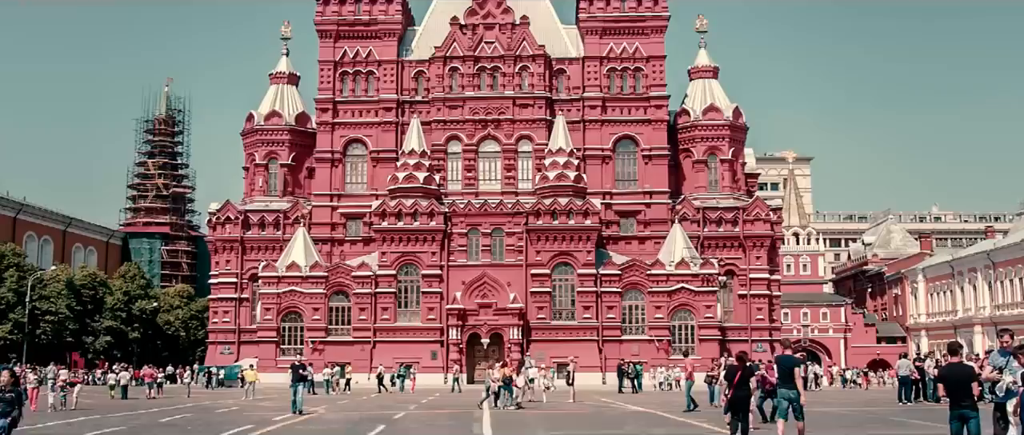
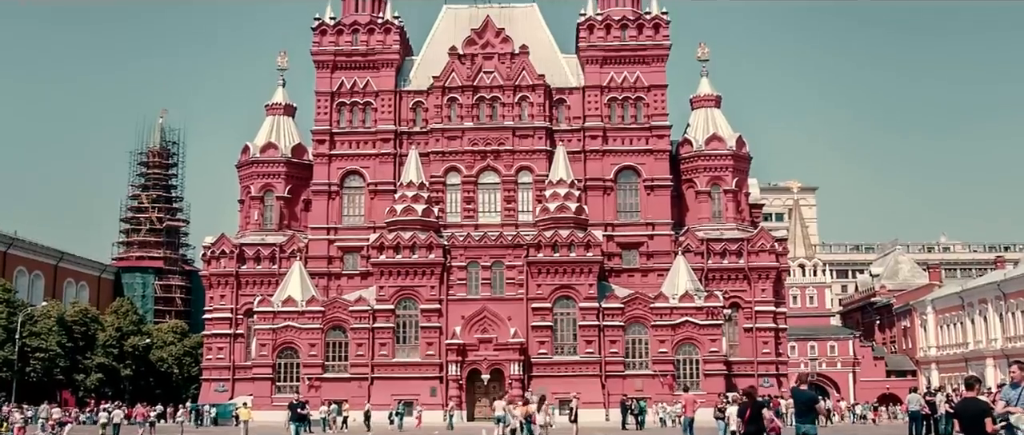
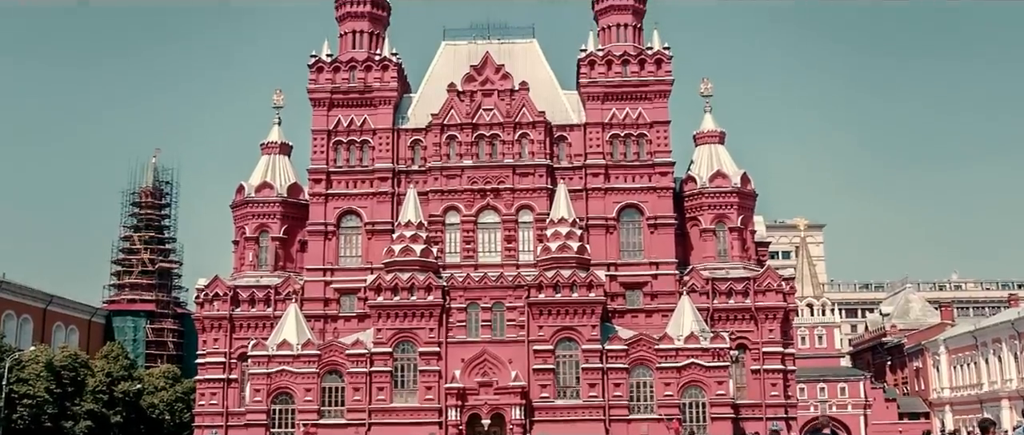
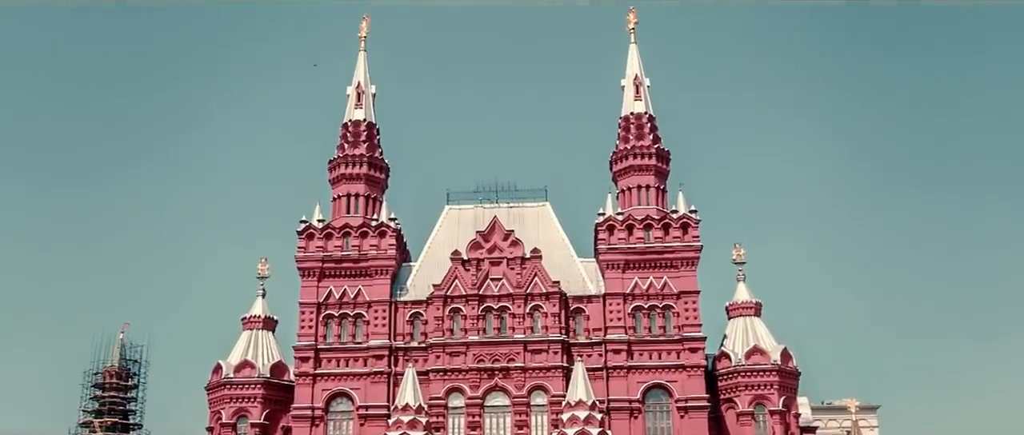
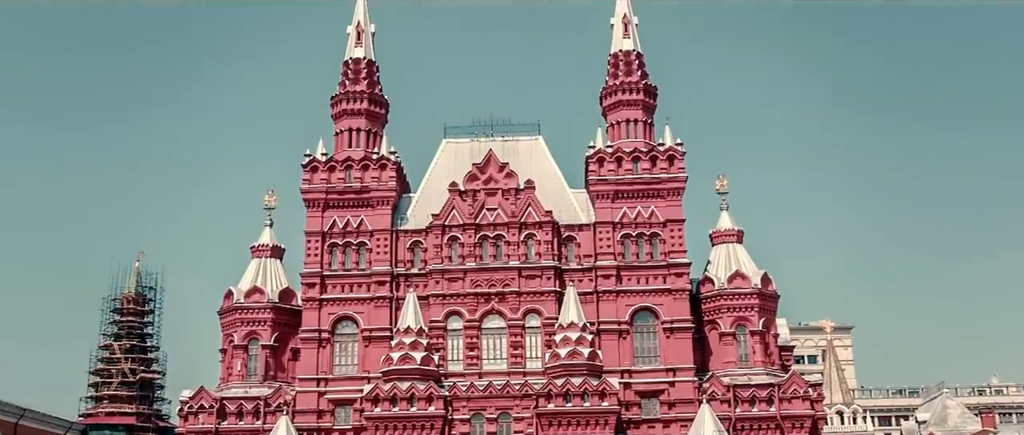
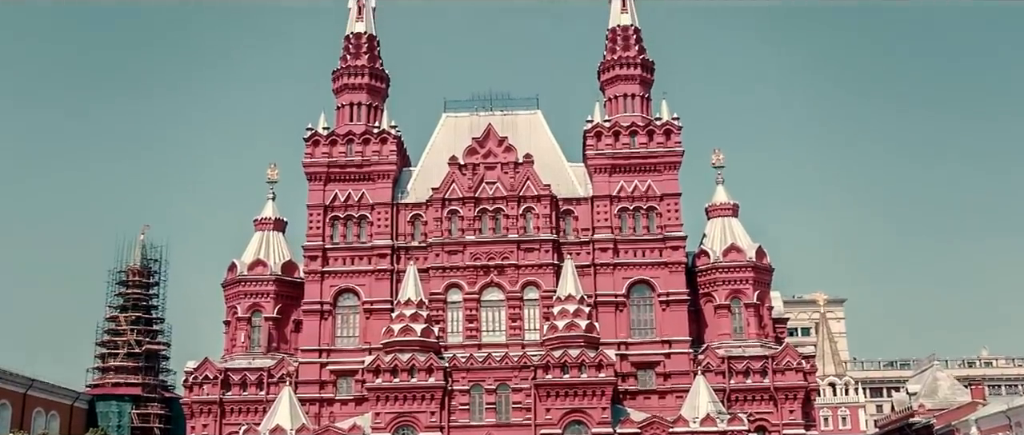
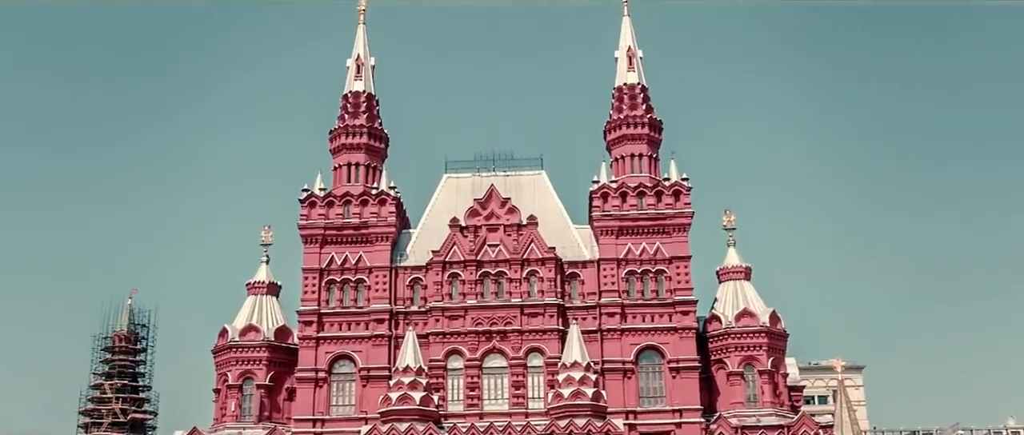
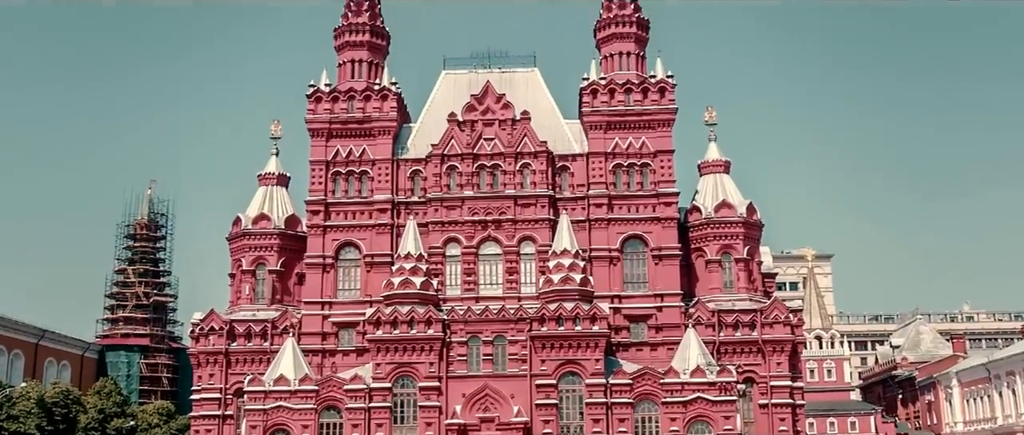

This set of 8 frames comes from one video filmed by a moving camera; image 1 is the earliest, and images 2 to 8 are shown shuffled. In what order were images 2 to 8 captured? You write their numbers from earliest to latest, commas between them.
2, 3, 8, 6, 5, 7, 4
